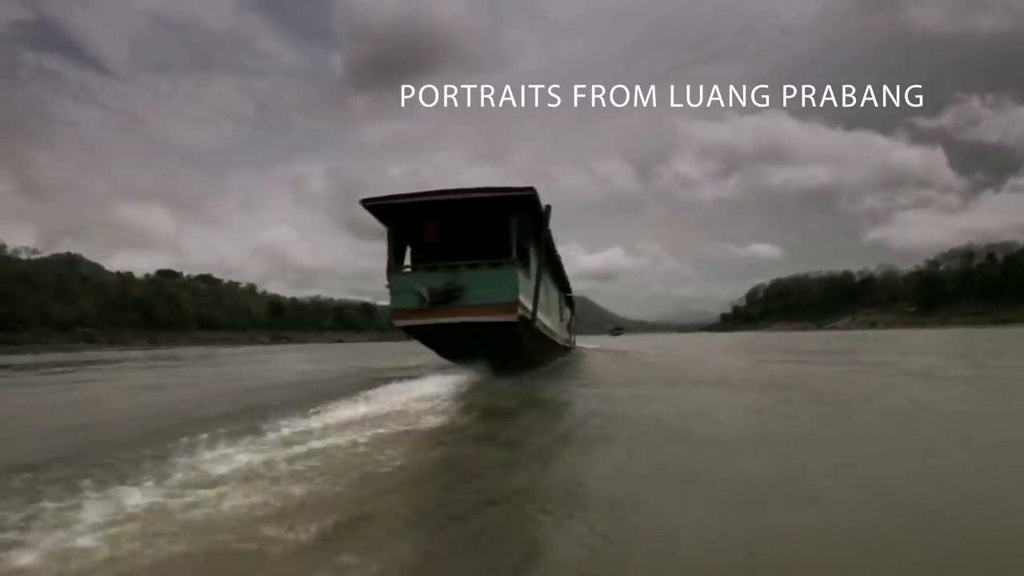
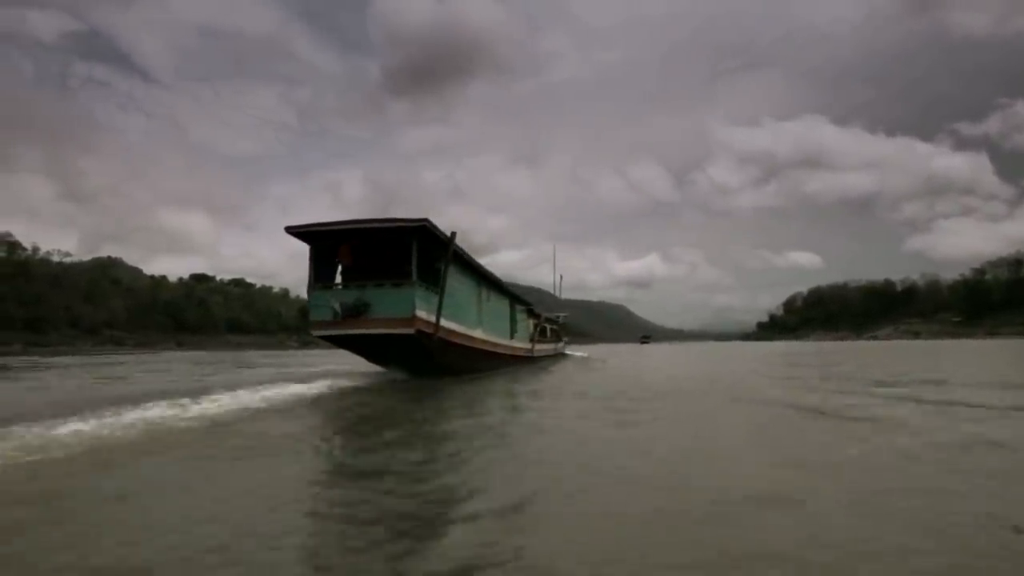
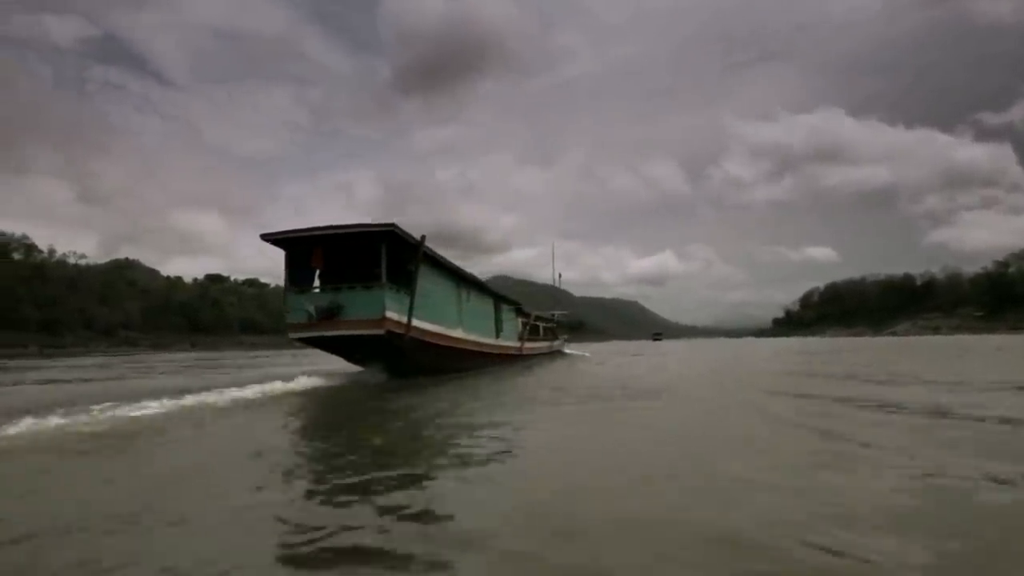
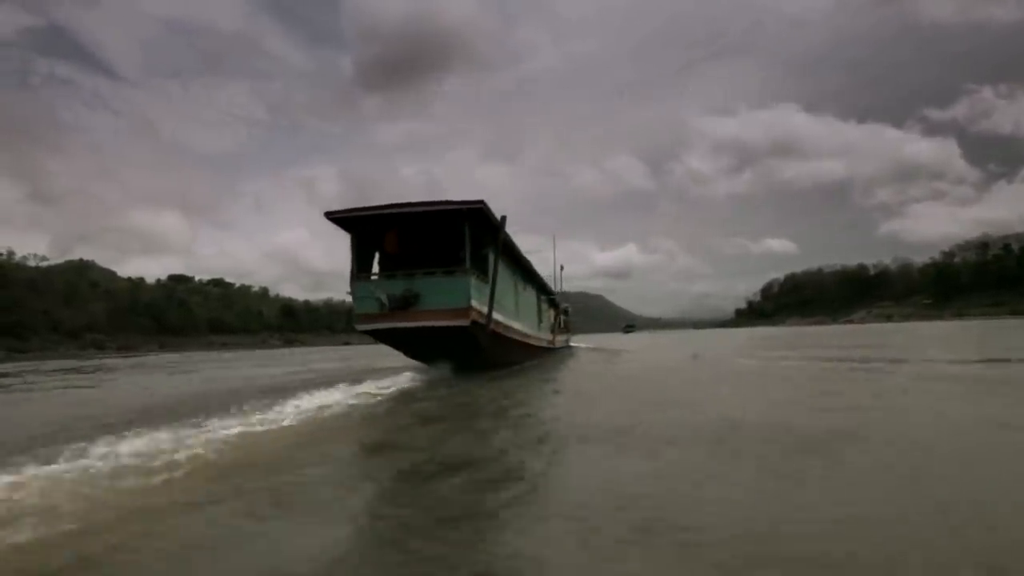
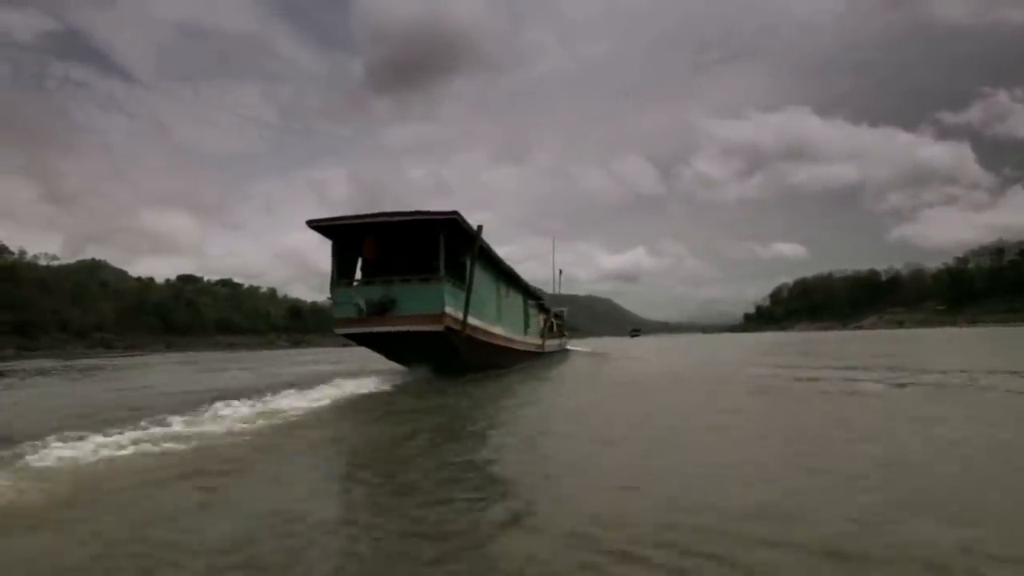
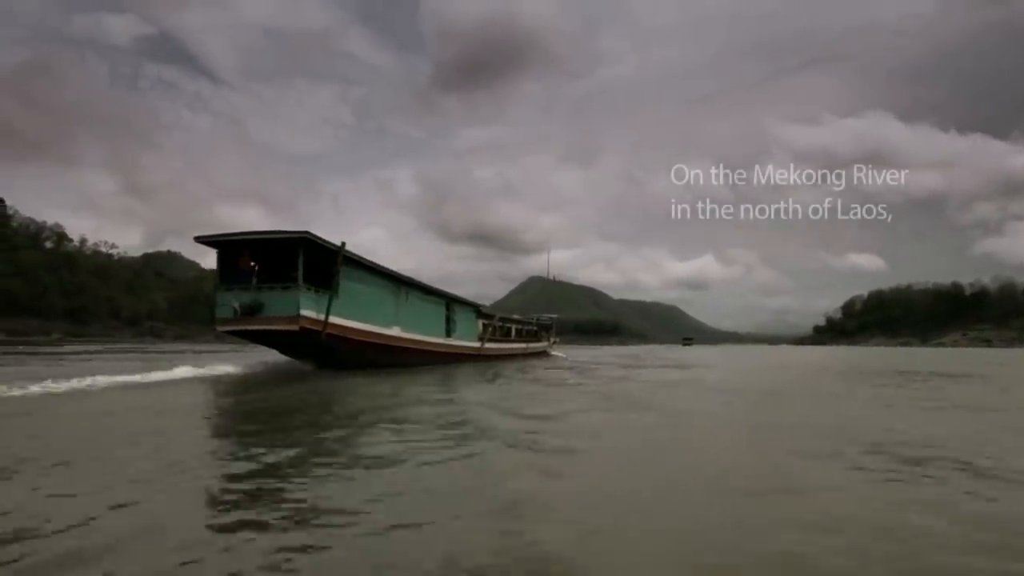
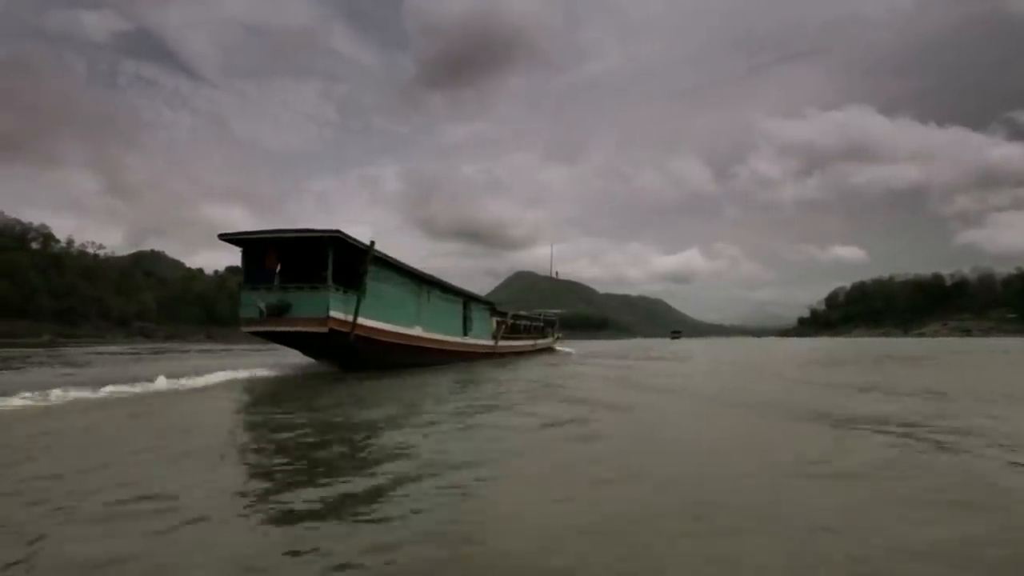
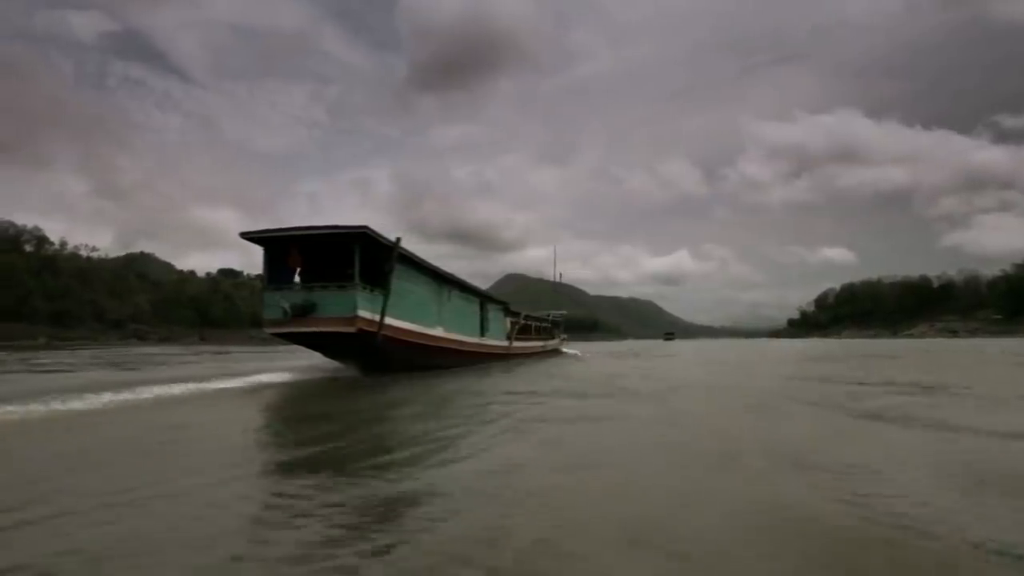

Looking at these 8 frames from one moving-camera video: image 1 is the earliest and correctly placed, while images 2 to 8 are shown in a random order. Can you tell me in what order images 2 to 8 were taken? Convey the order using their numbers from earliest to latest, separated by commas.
4, 5, 2, 3, 8, 7, 6
